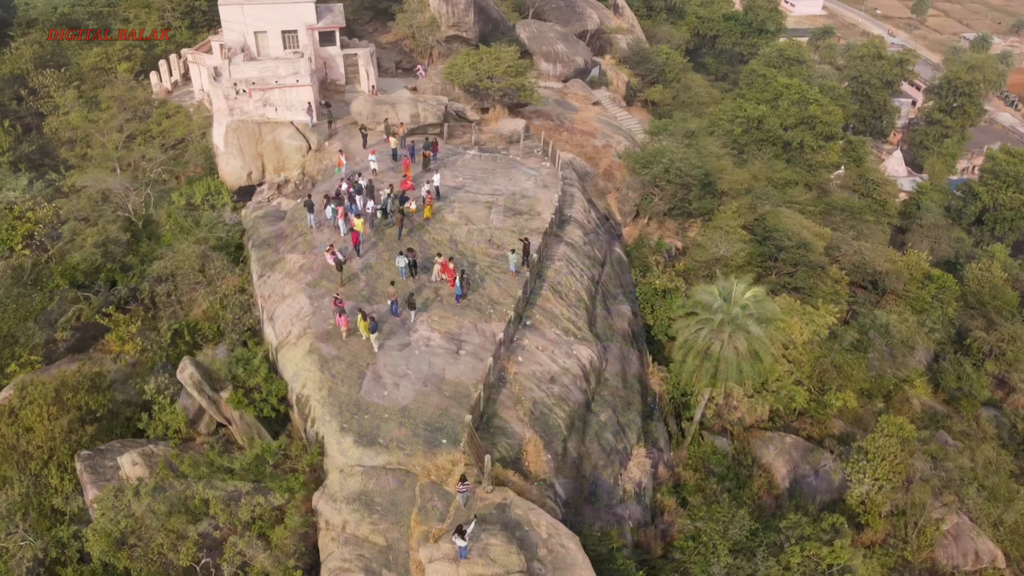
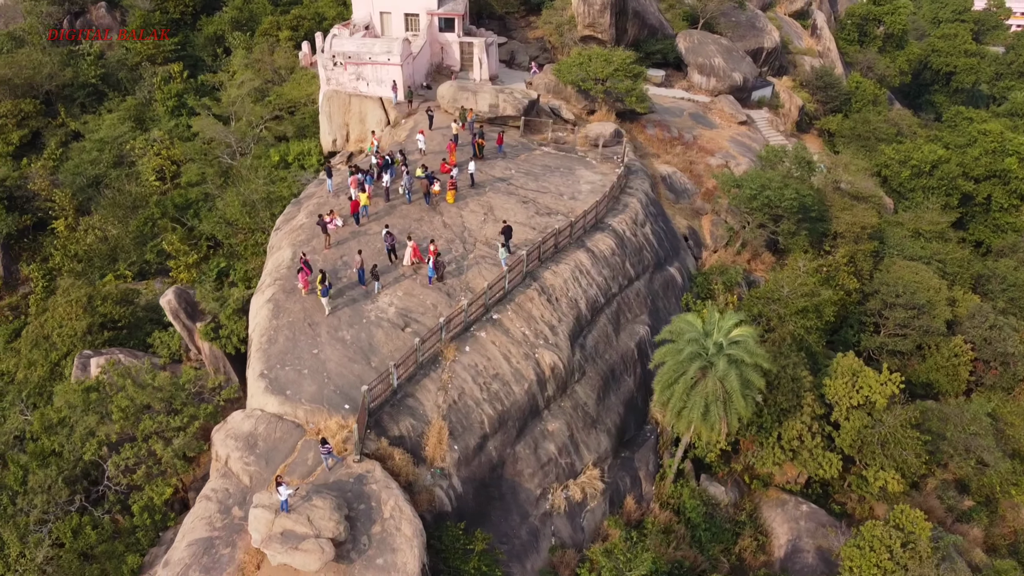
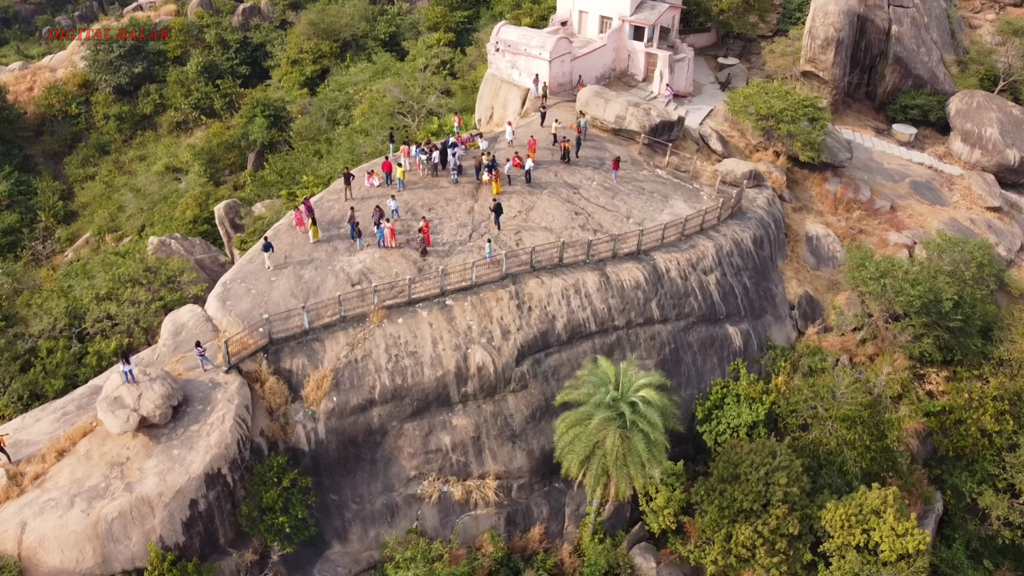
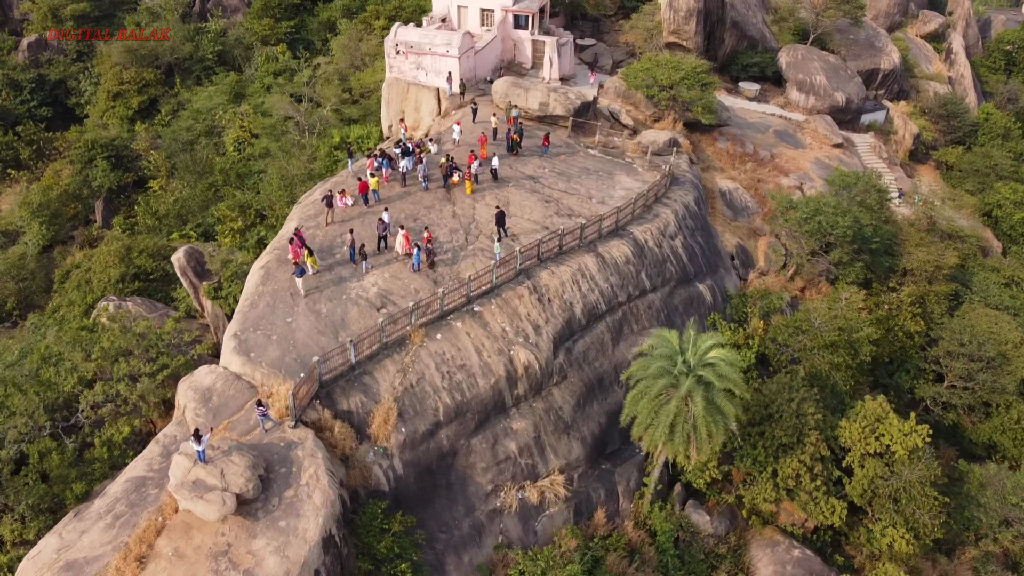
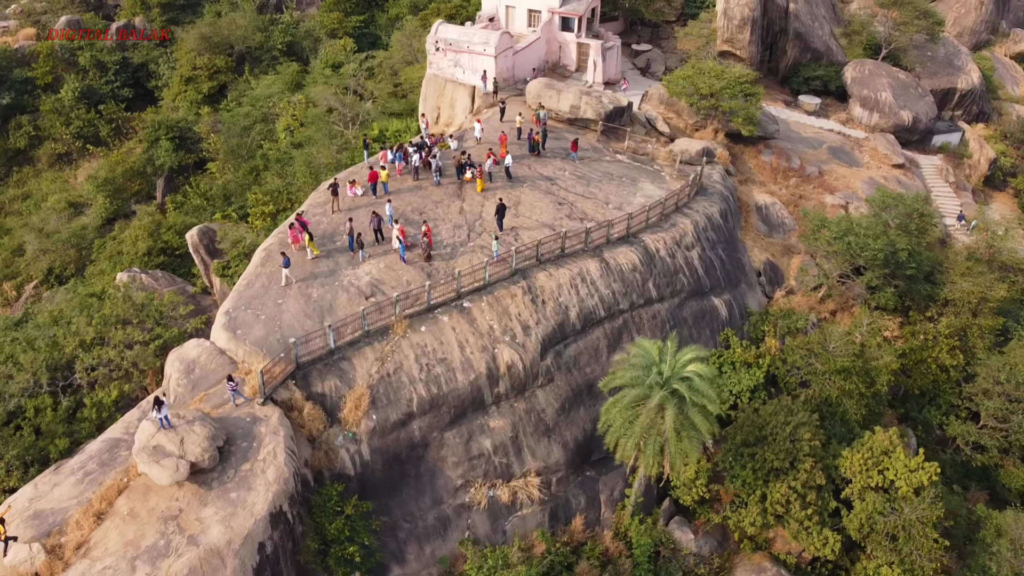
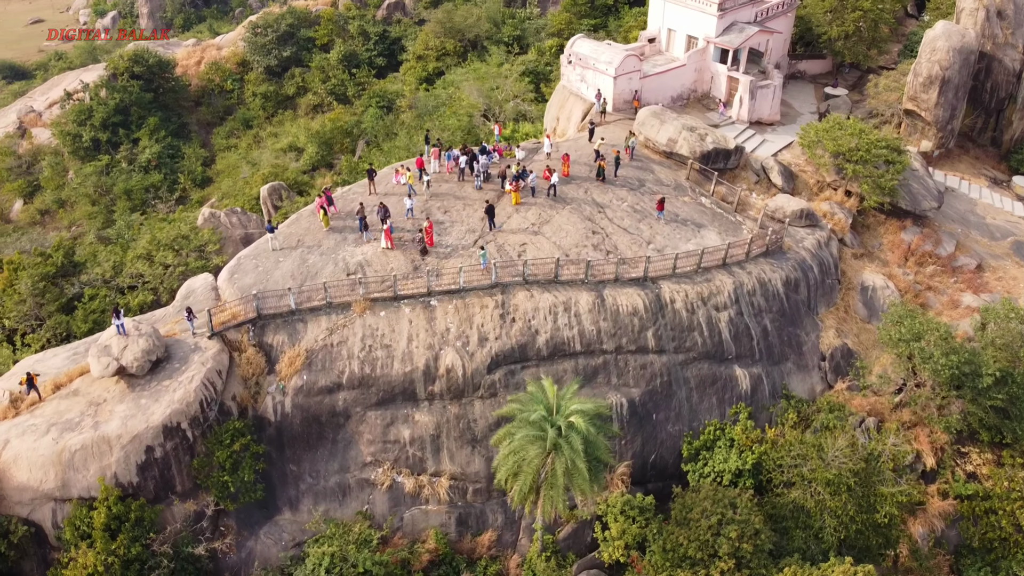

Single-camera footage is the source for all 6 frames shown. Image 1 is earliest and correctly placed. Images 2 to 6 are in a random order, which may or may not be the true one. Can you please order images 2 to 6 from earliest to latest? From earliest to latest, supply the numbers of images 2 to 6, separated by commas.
2, 4, 5, 3, 6
